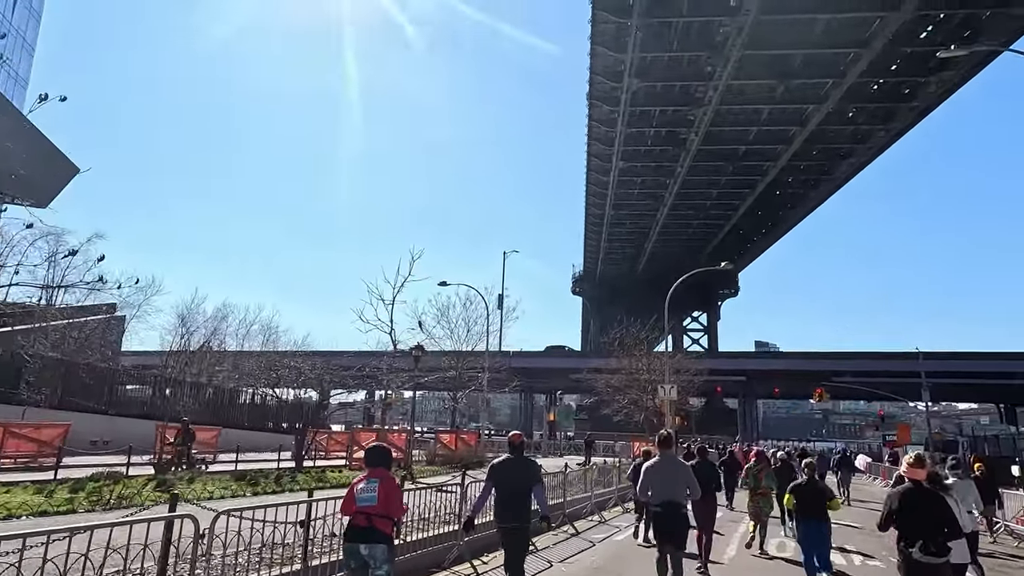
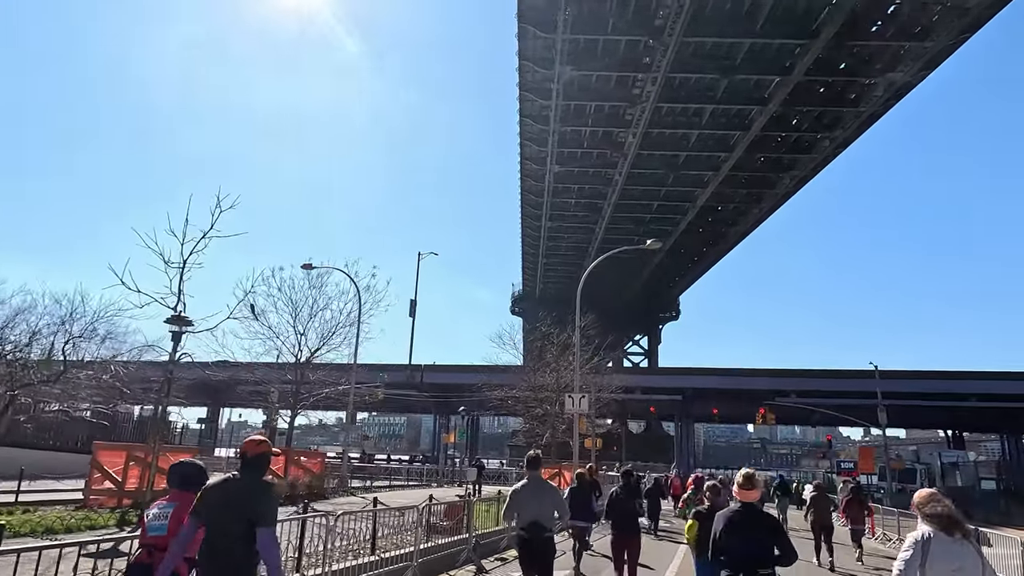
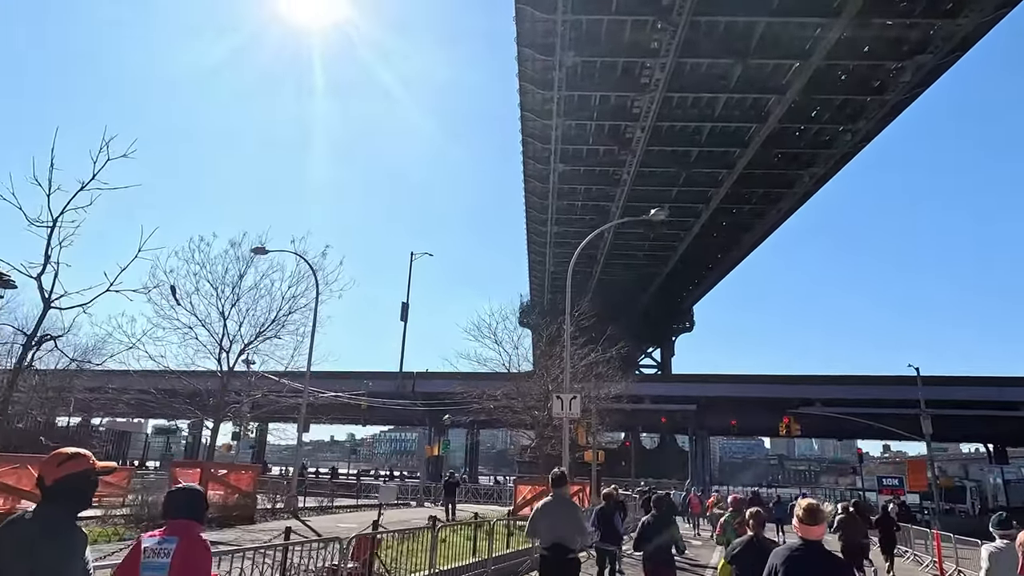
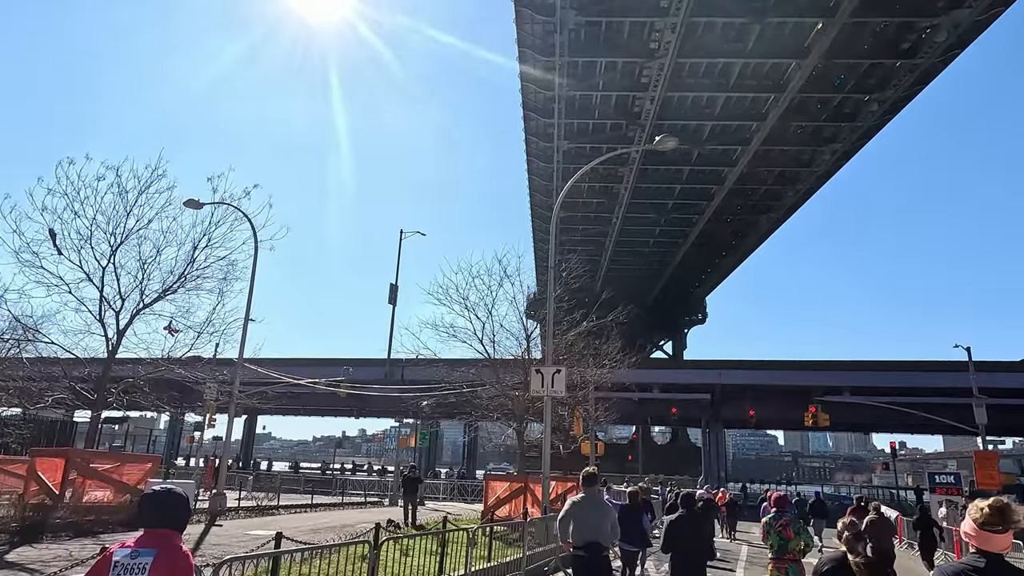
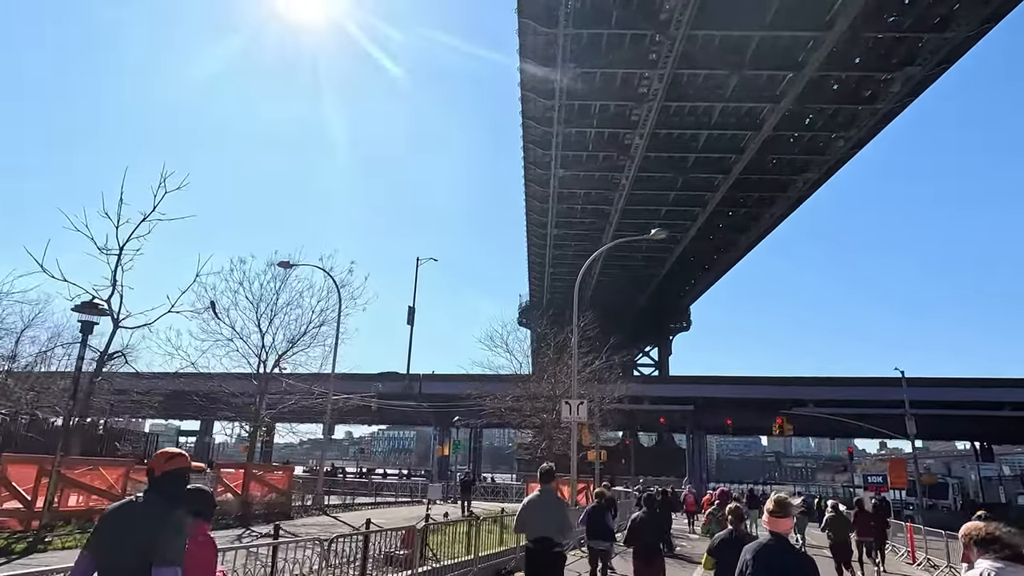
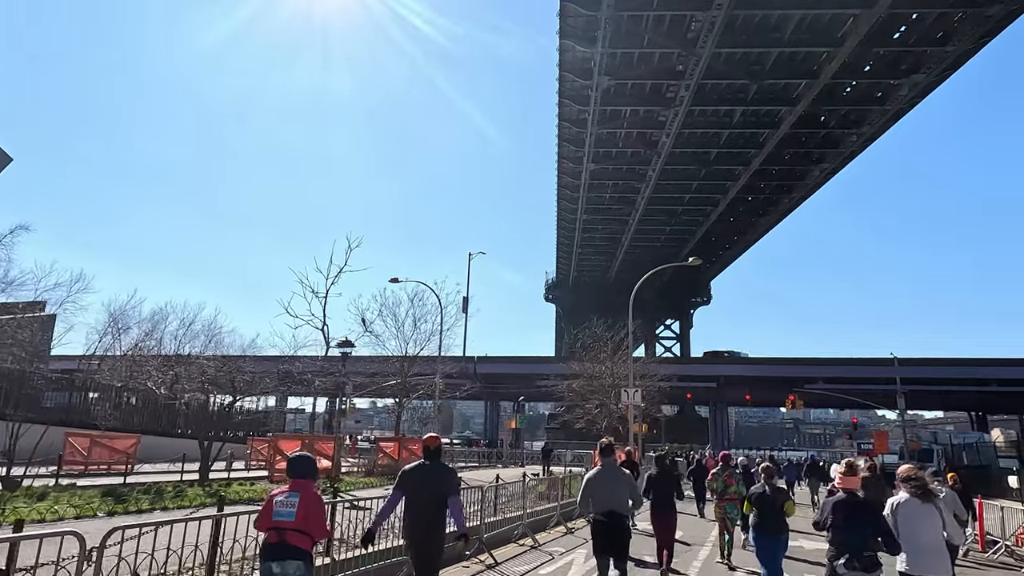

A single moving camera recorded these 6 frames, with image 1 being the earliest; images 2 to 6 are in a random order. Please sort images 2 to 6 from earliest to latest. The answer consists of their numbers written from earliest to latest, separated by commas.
6, 2, 5, 3, 4
